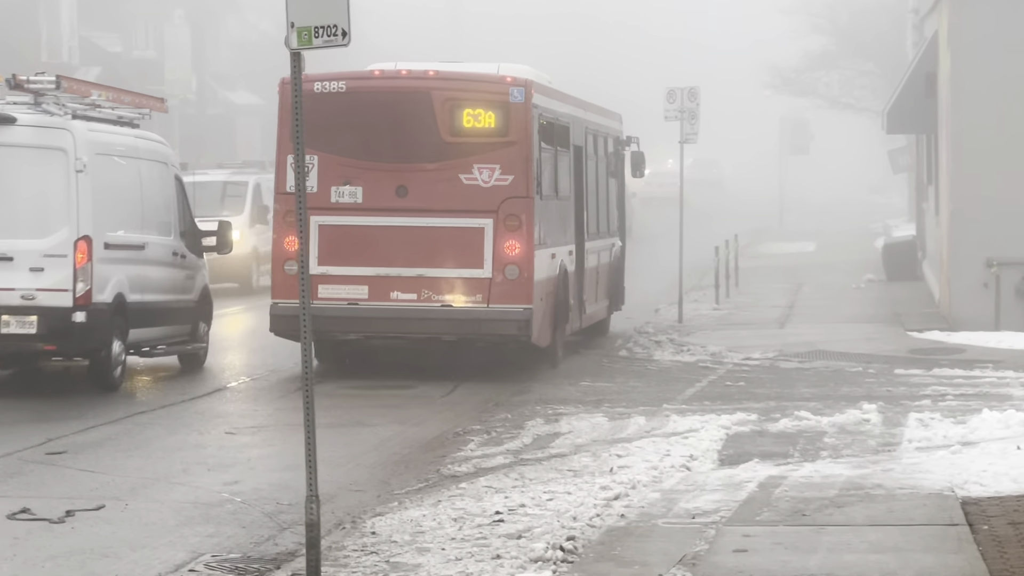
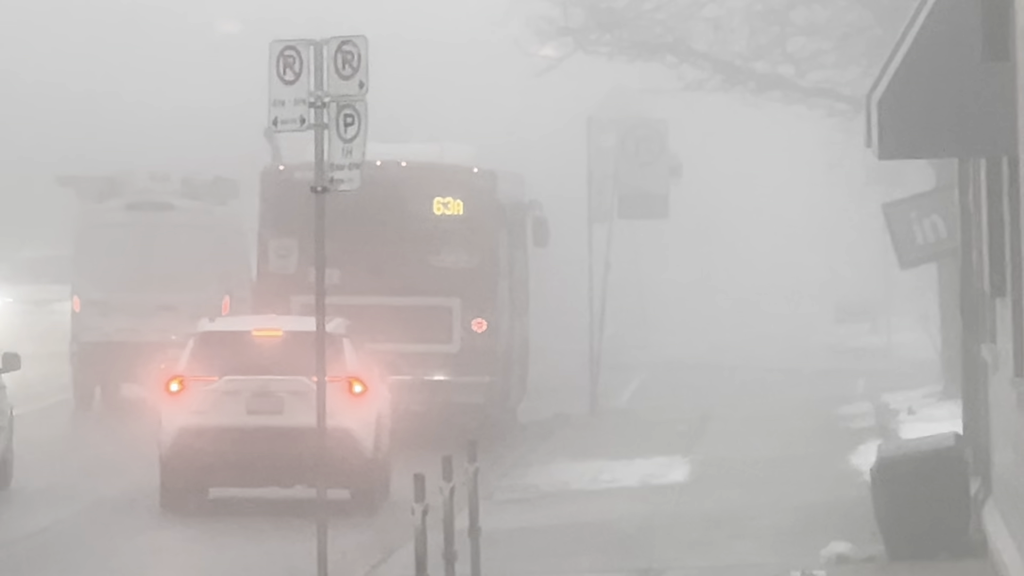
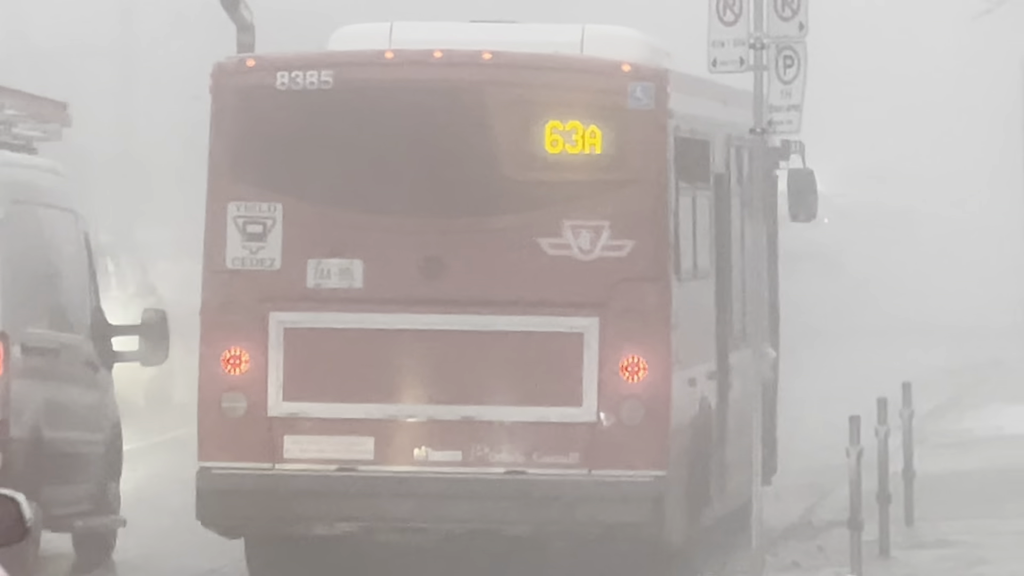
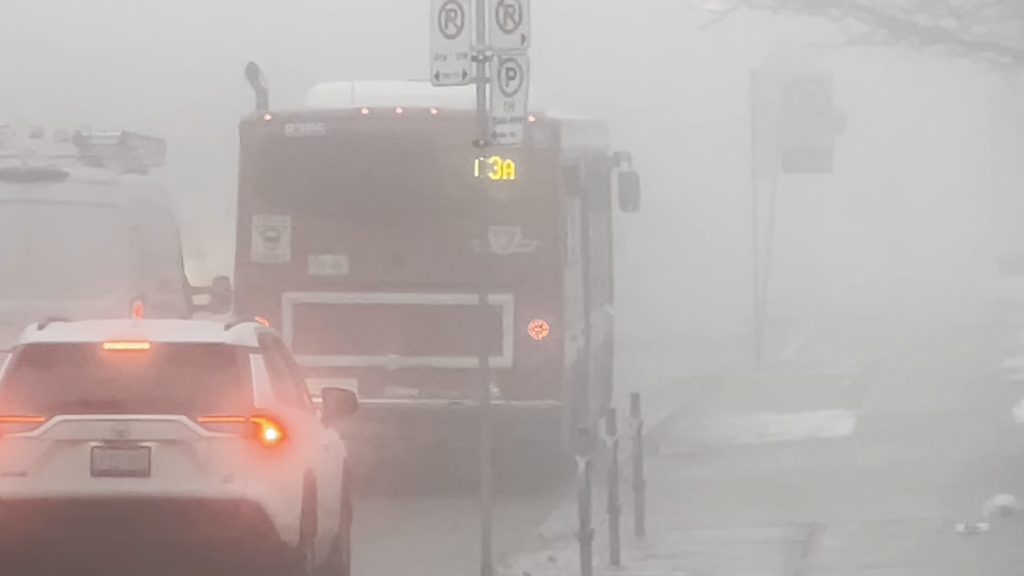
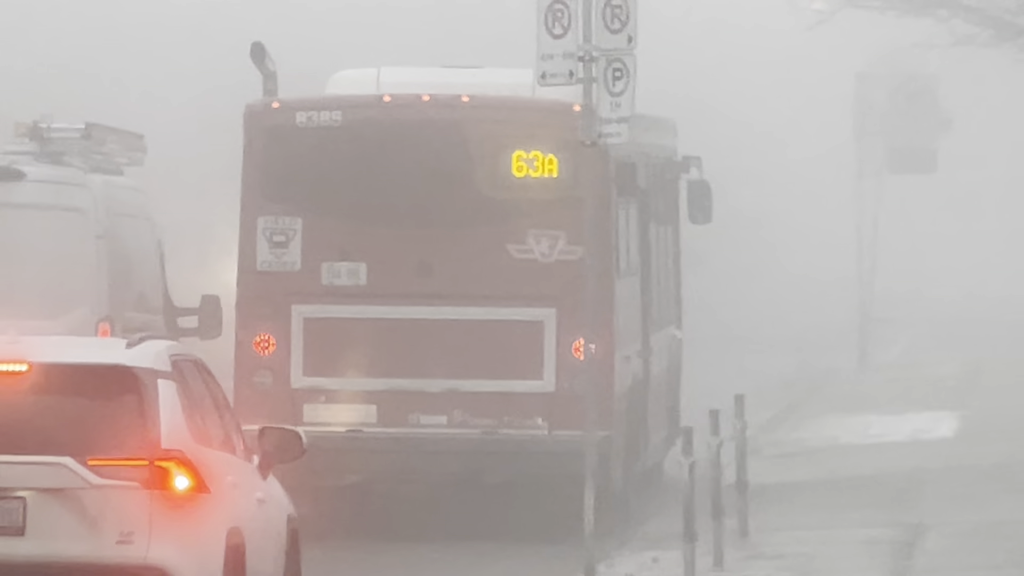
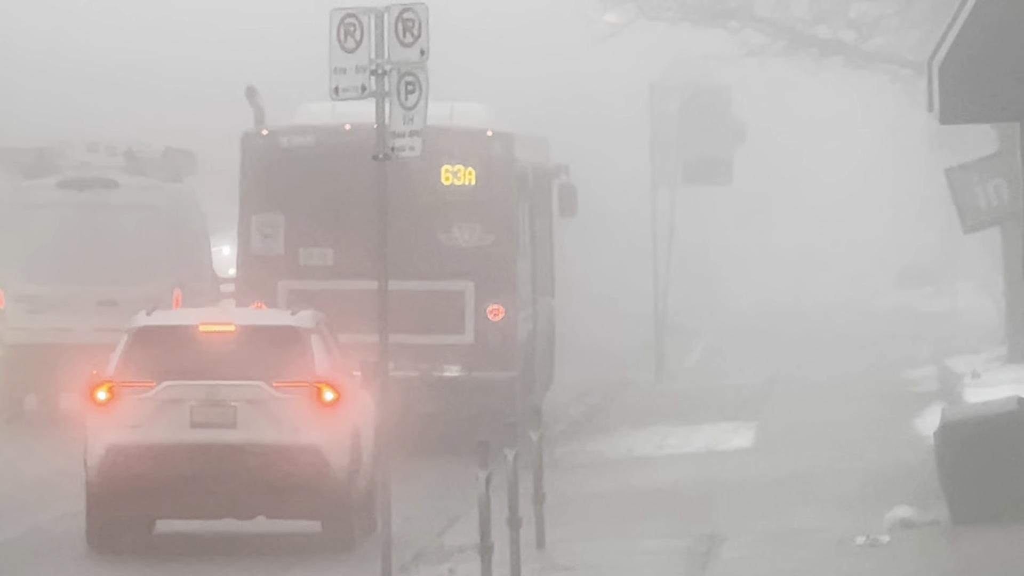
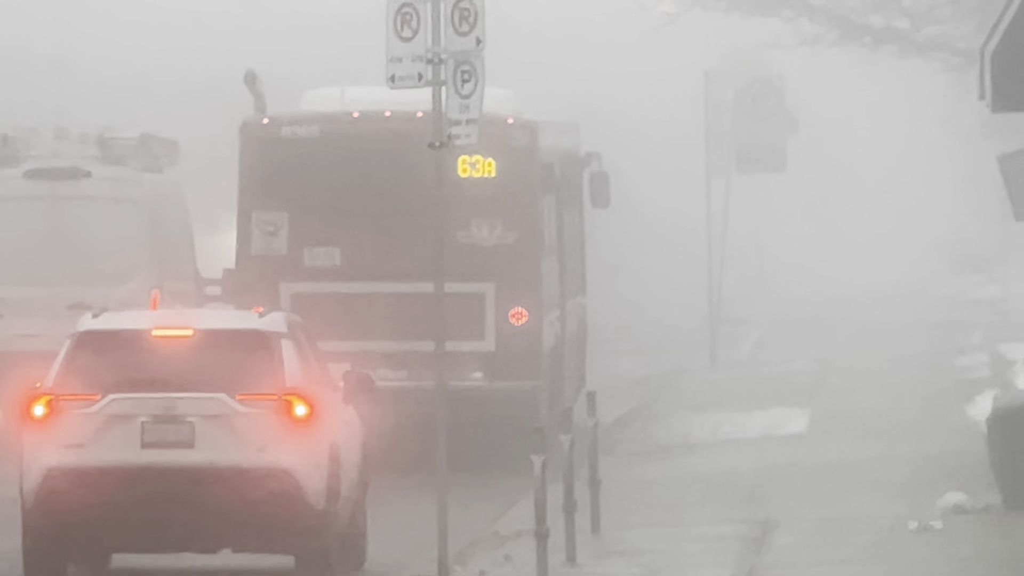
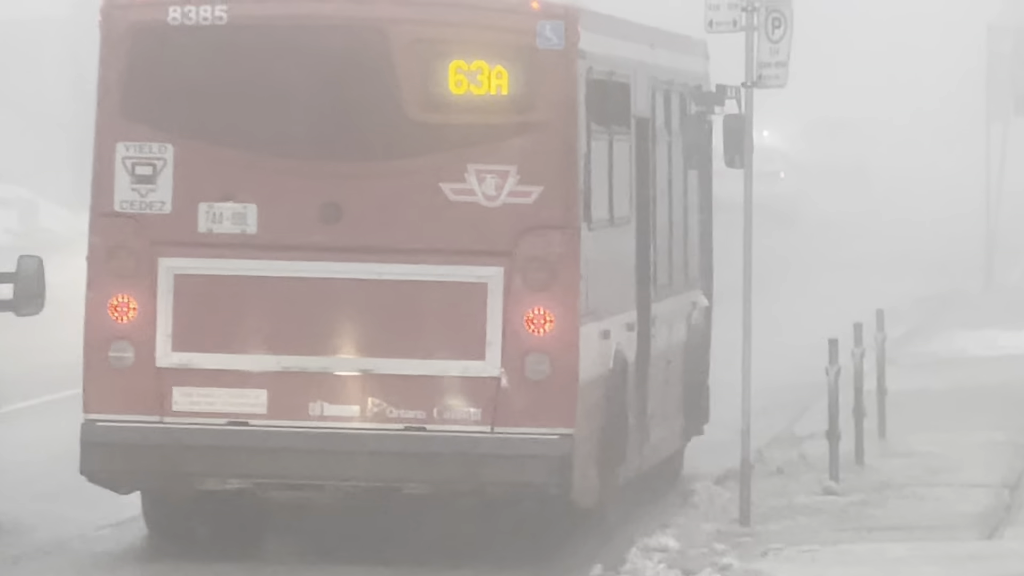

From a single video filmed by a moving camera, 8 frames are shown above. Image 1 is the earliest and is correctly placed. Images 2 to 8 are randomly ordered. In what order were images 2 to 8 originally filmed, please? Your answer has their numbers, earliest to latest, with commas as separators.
8, 3, 5, 4, 7, 6, 2
